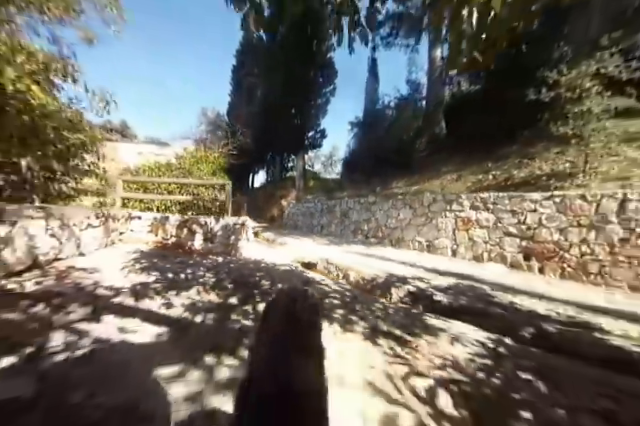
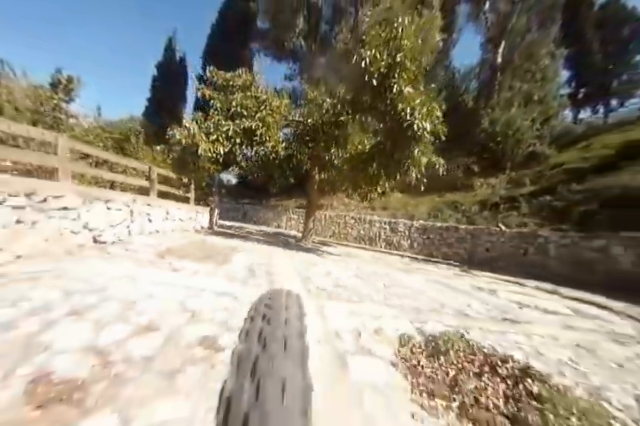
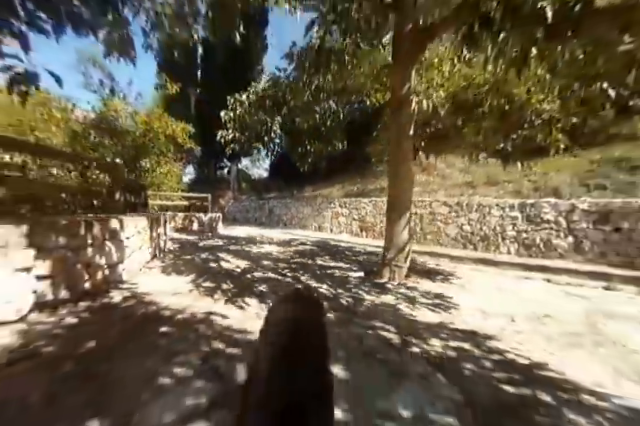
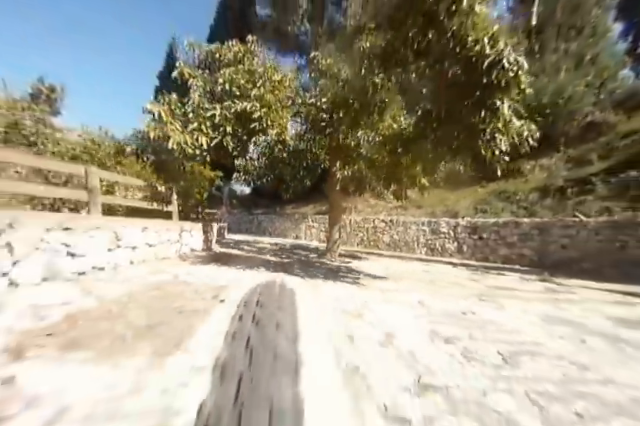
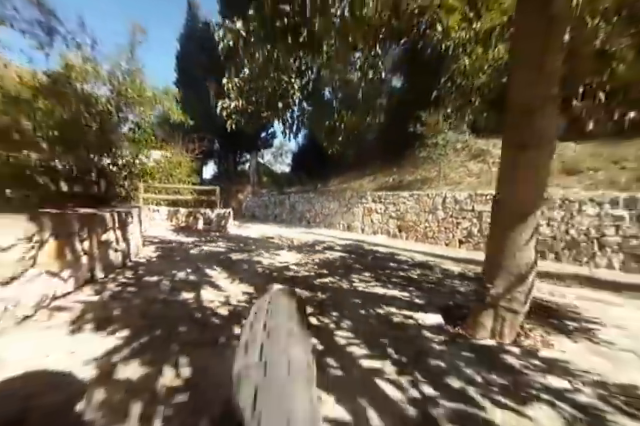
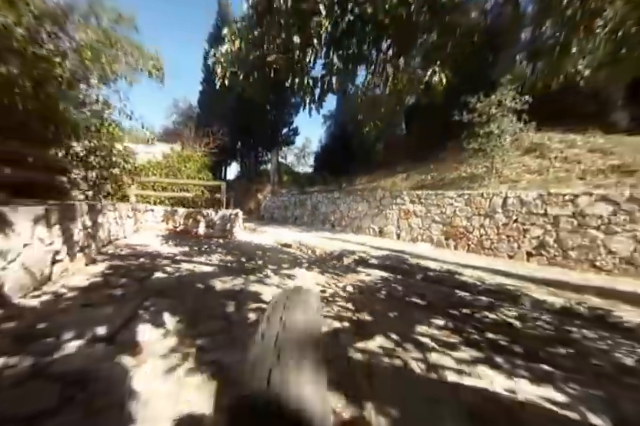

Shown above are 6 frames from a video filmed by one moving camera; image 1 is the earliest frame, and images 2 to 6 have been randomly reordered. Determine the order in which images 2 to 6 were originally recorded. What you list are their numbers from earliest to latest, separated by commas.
6, 5, 3, 4, 2
